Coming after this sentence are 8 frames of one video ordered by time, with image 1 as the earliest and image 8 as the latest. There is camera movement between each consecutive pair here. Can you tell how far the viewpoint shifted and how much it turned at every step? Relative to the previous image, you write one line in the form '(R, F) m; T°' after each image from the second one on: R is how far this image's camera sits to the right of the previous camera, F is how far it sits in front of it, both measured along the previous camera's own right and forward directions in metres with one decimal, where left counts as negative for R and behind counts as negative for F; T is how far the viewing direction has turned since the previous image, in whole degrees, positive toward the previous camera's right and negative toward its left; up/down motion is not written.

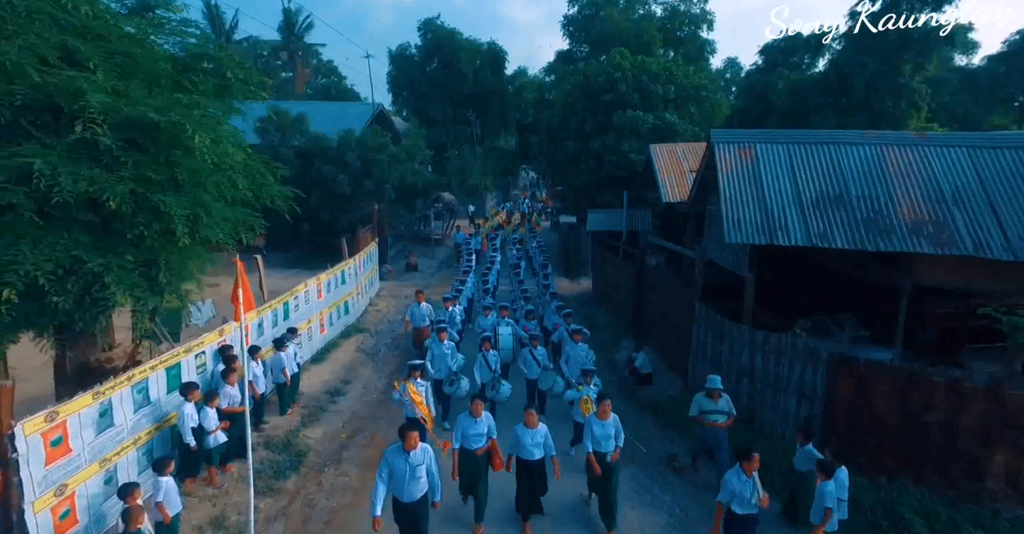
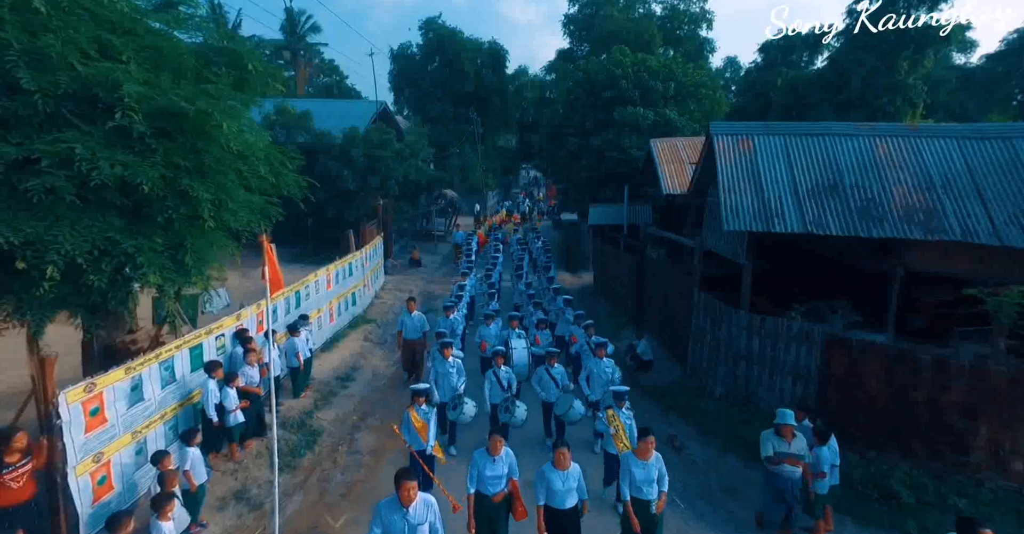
(-0.1, -0.4) m; 0°
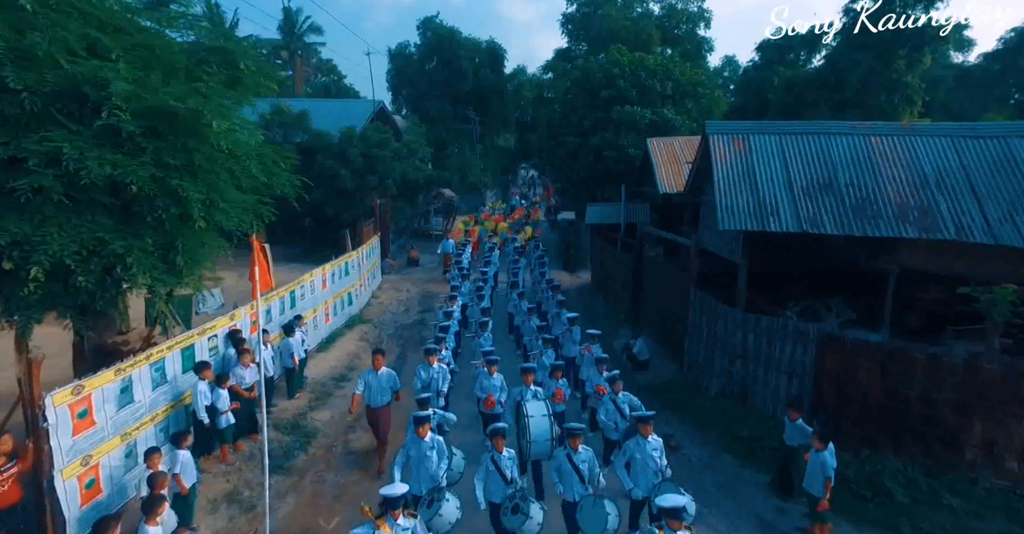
(+0.1, +0.1) m; 0°
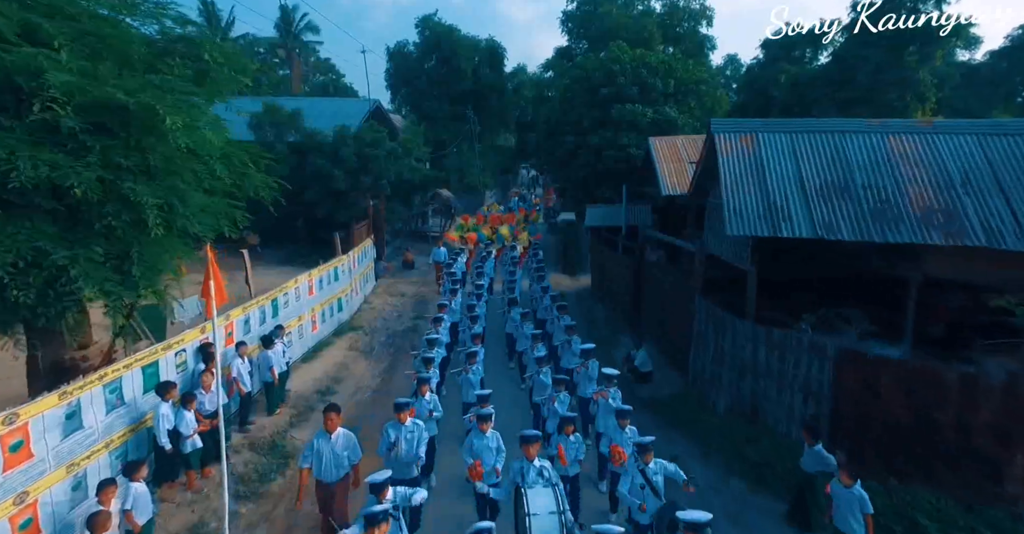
(+0.1, +0.7) m; 0°
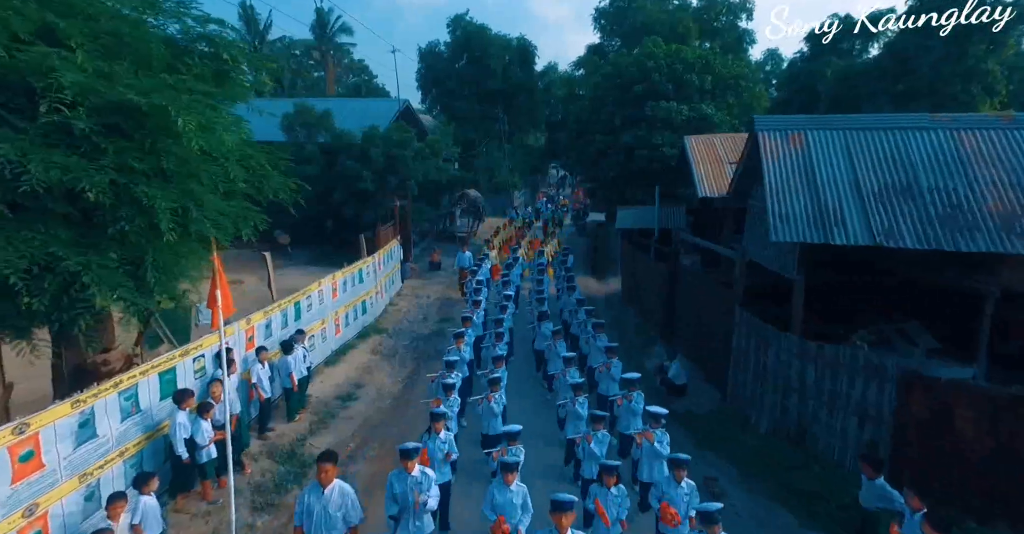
(0.0, +0.4) m; -3°
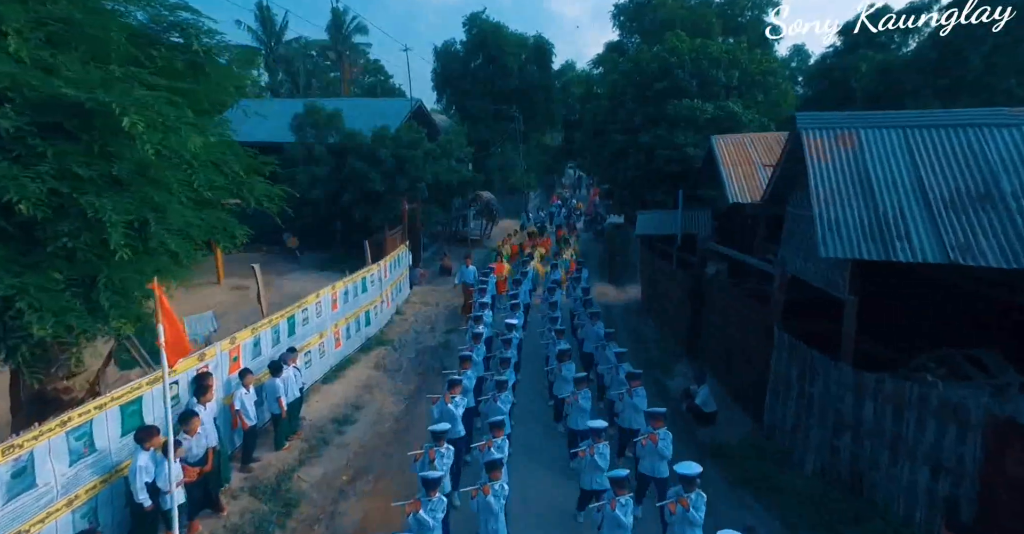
(+0.1, +1.0) m; -2°
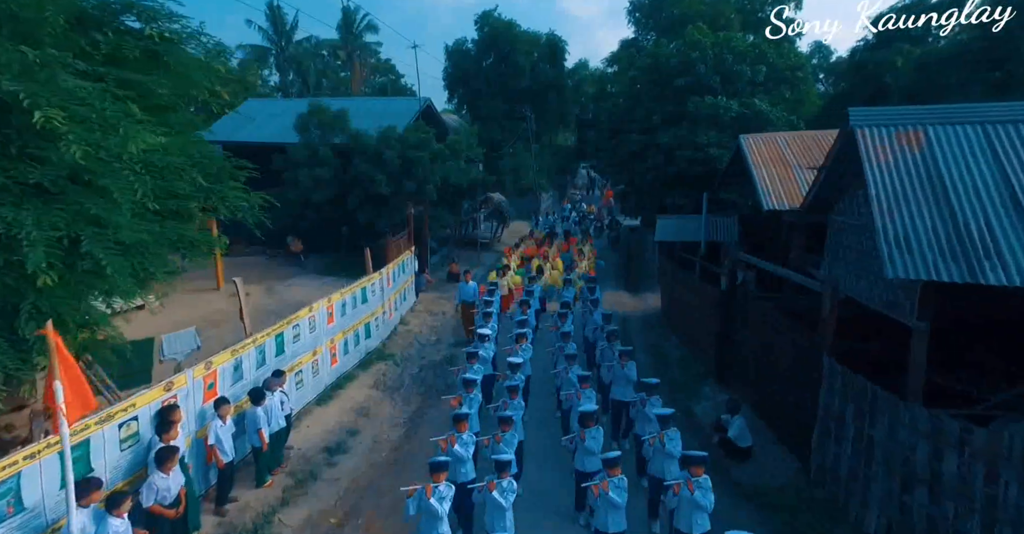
(0.0, +1.0) m; -1°
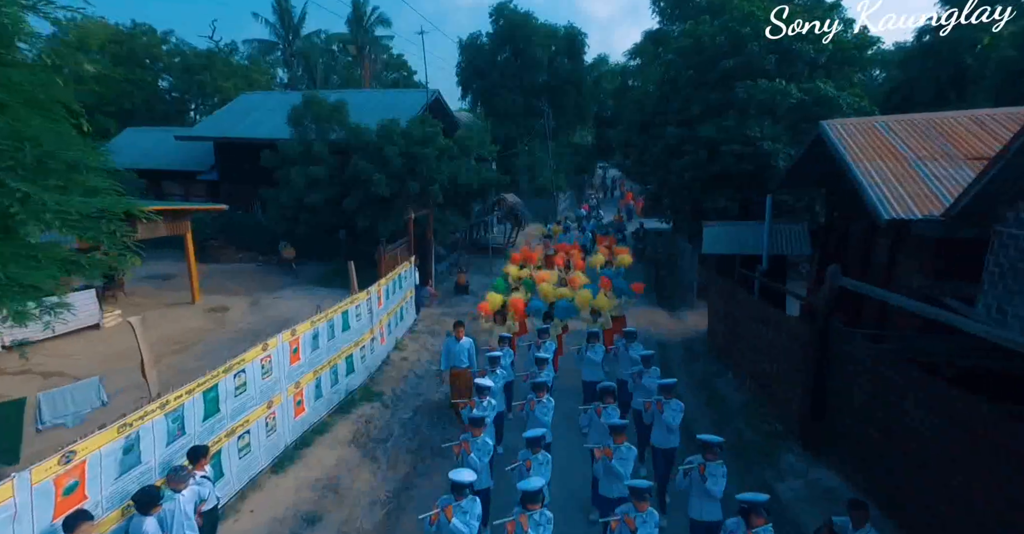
(0.0, +2.8) m; -1°
